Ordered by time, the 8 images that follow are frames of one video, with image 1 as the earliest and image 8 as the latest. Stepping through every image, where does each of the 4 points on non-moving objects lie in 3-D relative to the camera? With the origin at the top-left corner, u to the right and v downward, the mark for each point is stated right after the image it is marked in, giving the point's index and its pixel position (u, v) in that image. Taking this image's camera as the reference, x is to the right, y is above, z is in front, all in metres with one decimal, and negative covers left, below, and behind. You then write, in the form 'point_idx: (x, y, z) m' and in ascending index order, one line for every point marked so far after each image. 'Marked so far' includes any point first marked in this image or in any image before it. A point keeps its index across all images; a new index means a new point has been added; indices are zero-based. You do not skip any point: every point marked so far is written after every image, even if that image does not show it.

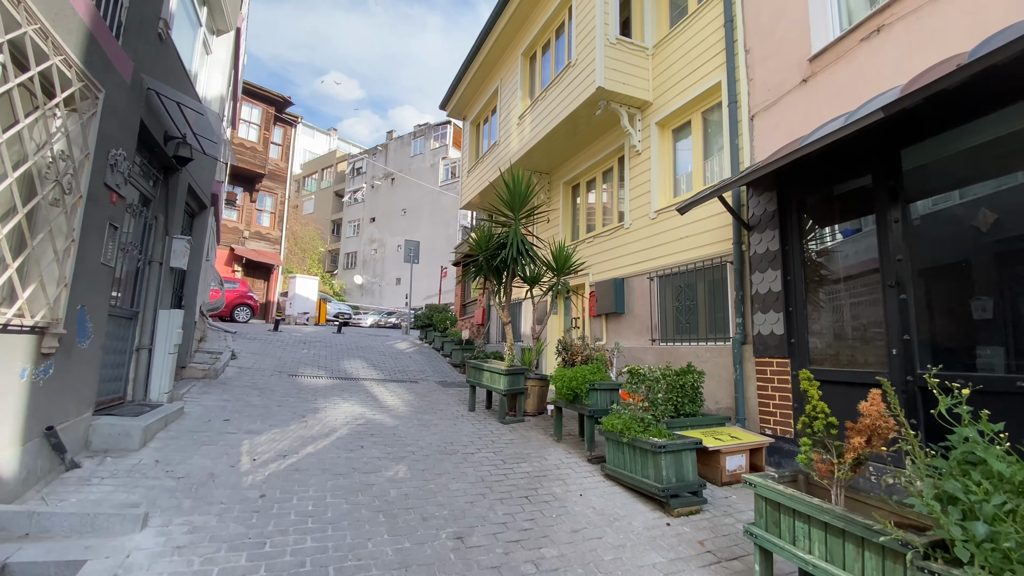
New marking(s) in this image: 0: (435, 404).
0: (-1.2, -1.8, +7.4) m
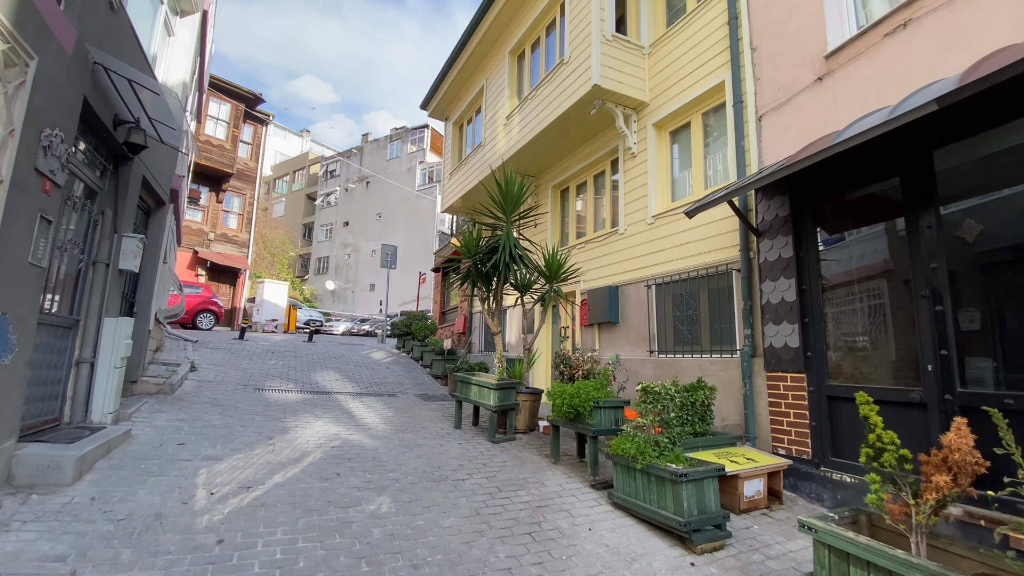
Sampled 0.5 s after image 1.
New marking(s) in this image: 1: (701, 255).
0: (-1.4, -1.9, +6.8) m
1: (+2.5, +0.4, +6.2) m
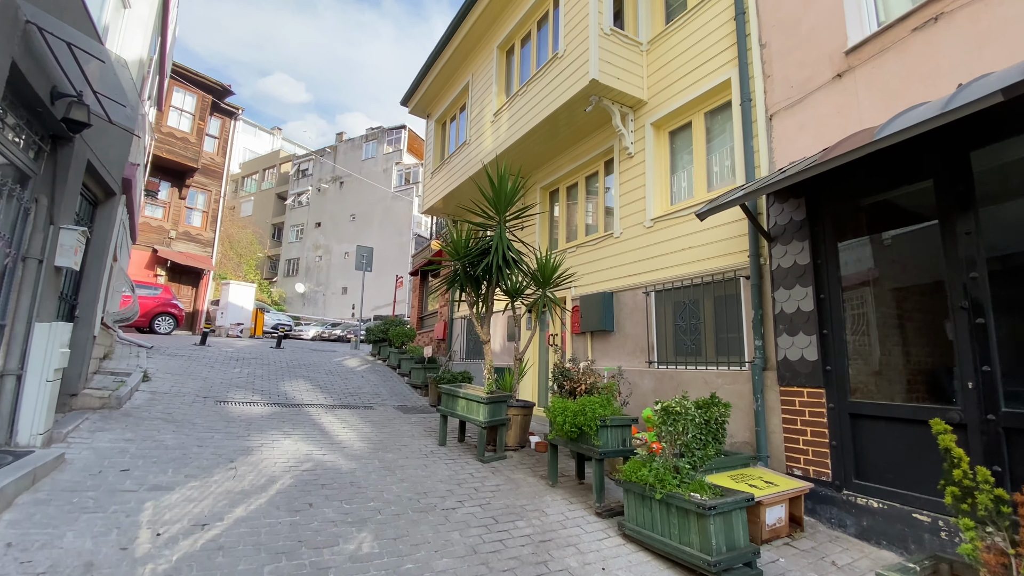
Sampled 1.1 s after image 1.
0: (-1.5, -2.0, +6.3) m
1: (+2.4, +0.3, +5.8) m
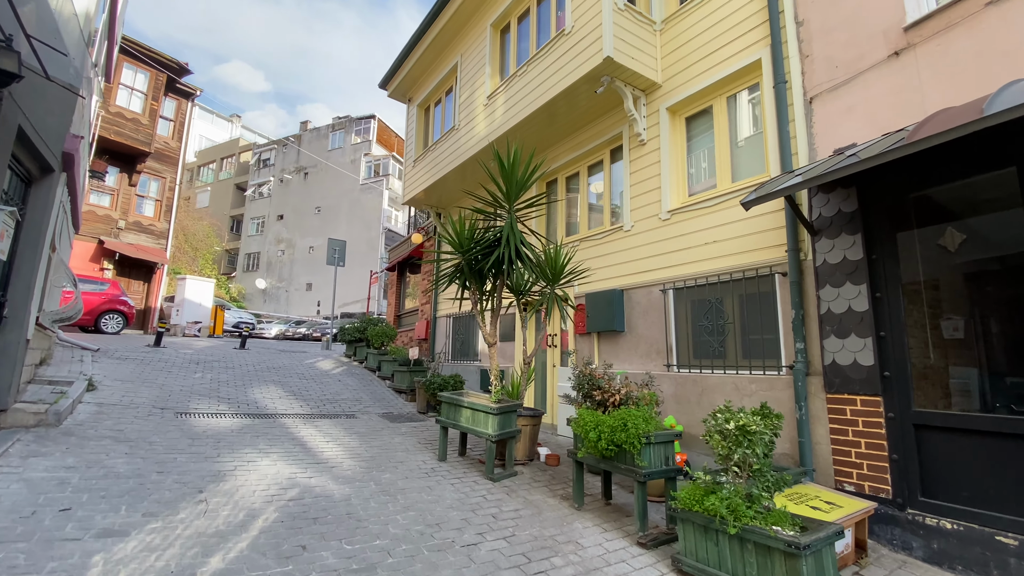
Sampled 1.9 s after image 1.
0: (-1.4, -1.9, +5.6) m
1: (+2.5, +0.4, +5.4) m
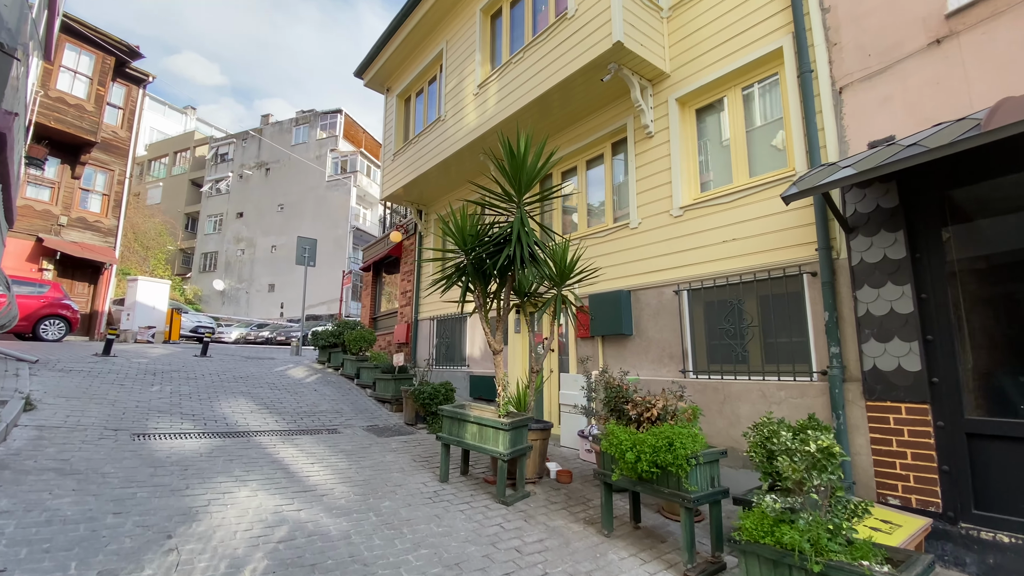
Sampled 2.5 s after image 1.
0: (-1.3, -2.0, +5.0) m
1: (+2.6, +0.3, +5.1) m
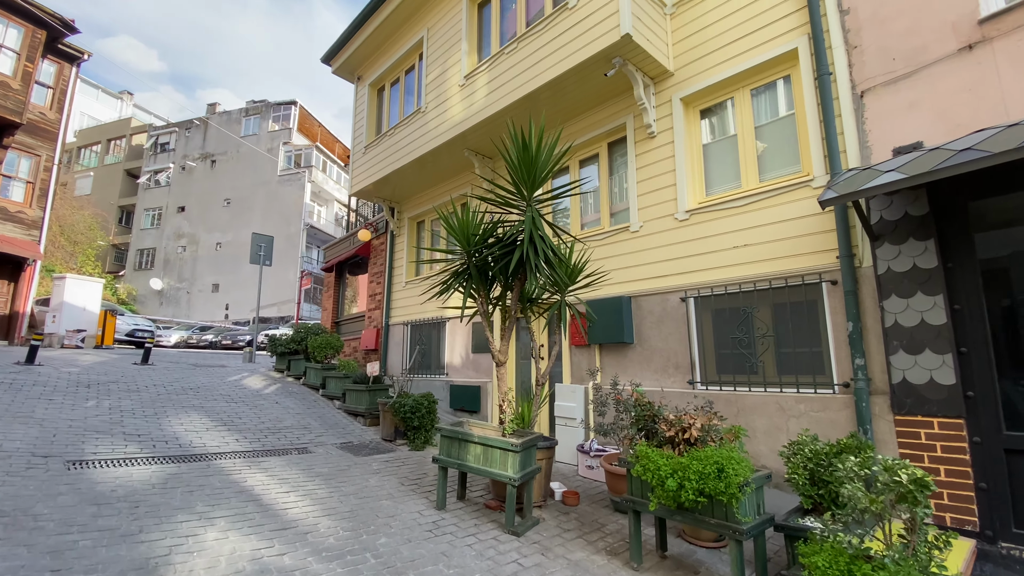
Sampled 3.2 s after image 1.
0: (-1.3, -2.0, +4.4) m
1: (+2.6, +0.3, +4.9) m
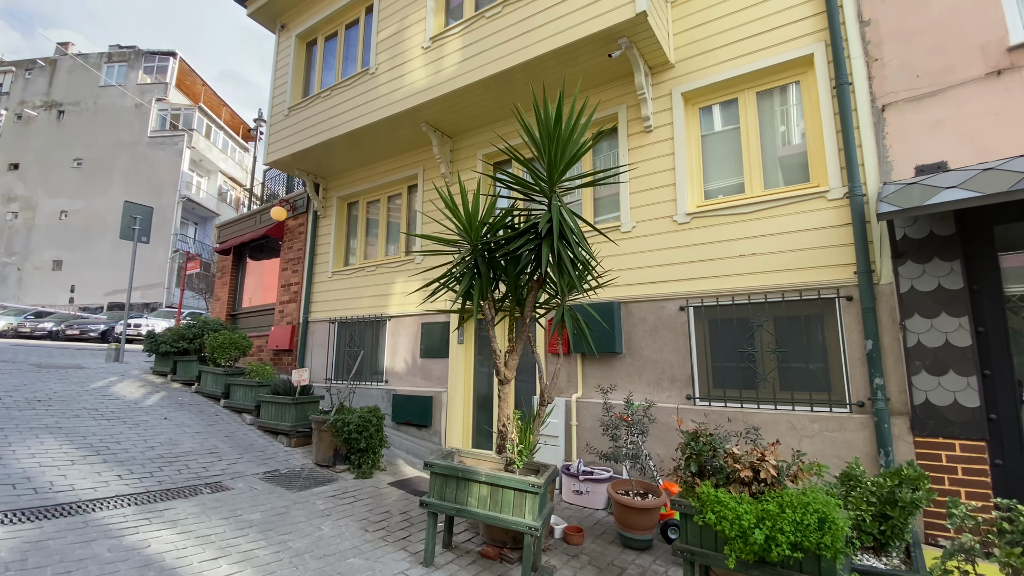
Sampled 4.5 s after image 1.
0: (-1.2, -2.0, +3.4) m
1: (+2.6, +0.1, +4.7) m
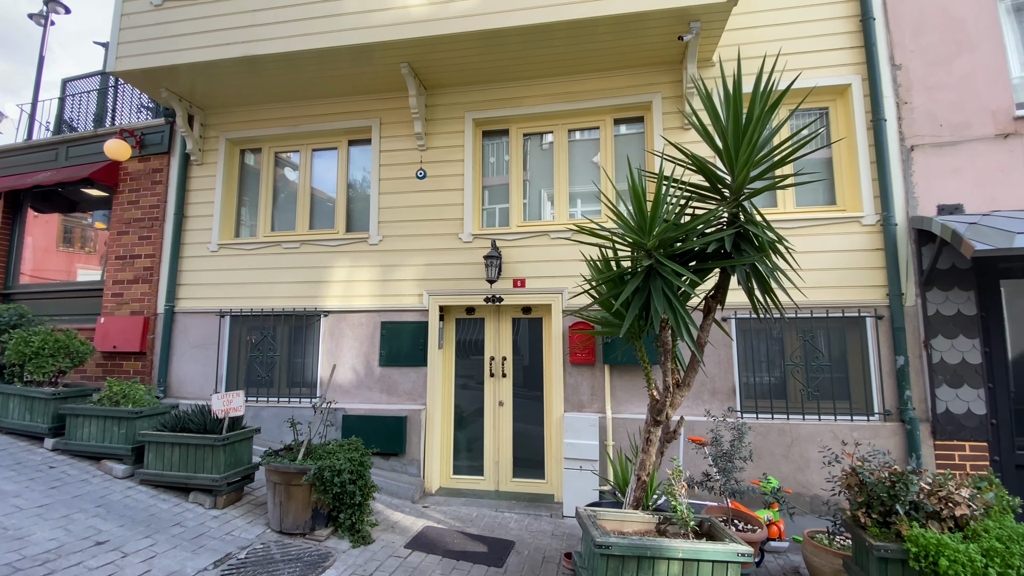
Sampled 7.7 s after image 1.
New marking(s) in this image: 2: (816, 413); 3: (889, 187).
0: (0.0, -2.0, +2.3) m
1: (+3.1, 0.0, +4.9) m
2: (+3.0, -1.2, +4.8) m
3: (+3.8, +1.0, +4.8) m
